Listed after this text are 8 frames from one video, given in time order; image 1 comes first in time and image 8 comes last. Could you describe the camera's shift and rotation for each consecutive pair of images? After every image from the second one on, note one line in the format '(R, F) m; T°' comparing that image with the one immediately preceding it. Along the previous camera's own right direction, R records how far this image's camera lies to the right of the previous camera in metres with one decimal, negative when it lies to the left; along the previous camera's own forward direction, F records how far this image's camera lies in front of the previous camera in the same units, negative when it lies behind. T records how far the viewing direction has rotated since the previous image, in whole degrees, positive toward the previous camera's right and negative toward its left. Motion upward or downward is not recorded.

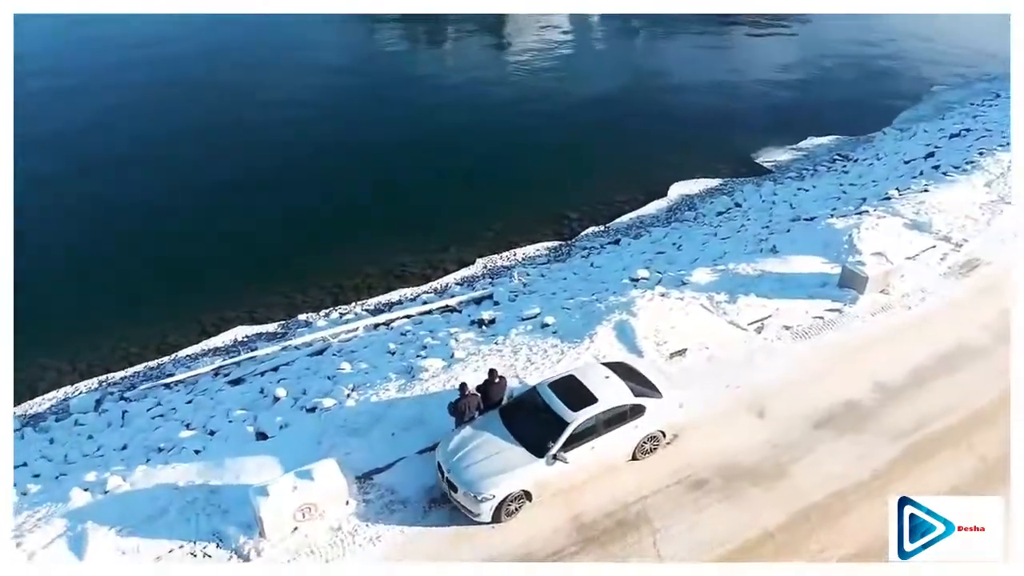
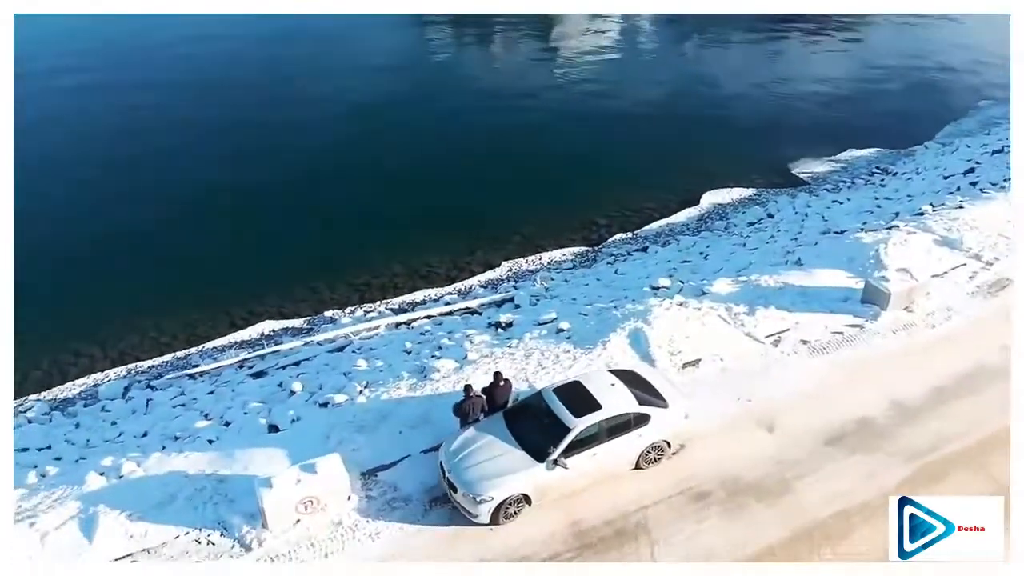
(+0.4, 0.0) m; -3°
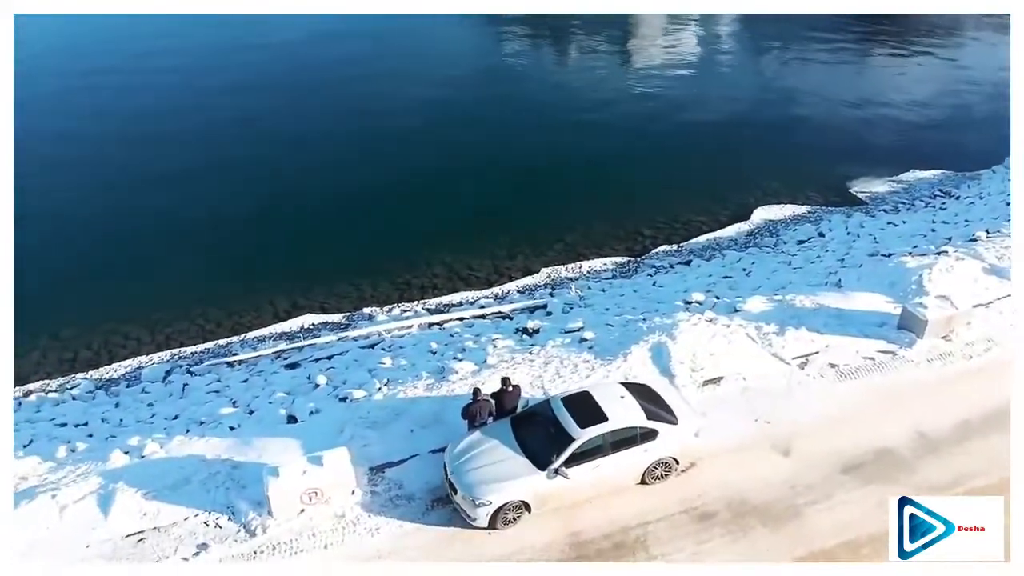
(+0.5, 0.0) m; -4°
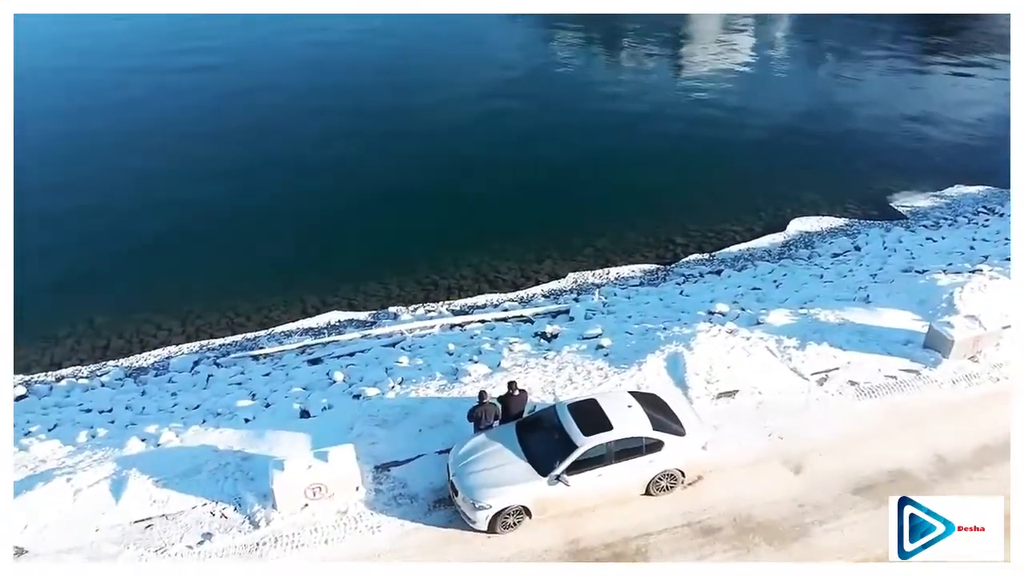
(+0.4, 0.0) m; -3°
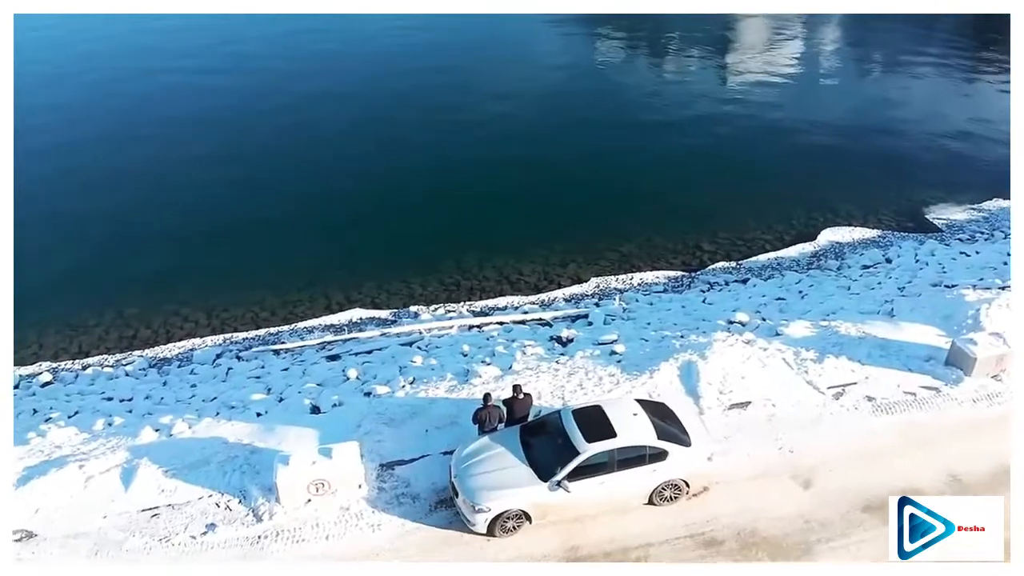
(+0.3, 0.0) m; -2°
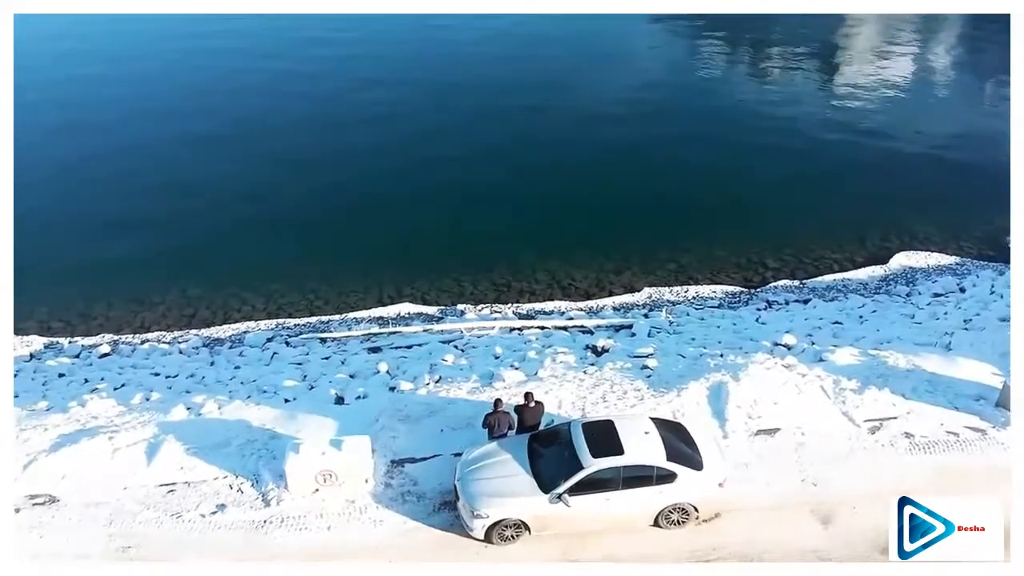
(+0.7, +0.1) m; -6°
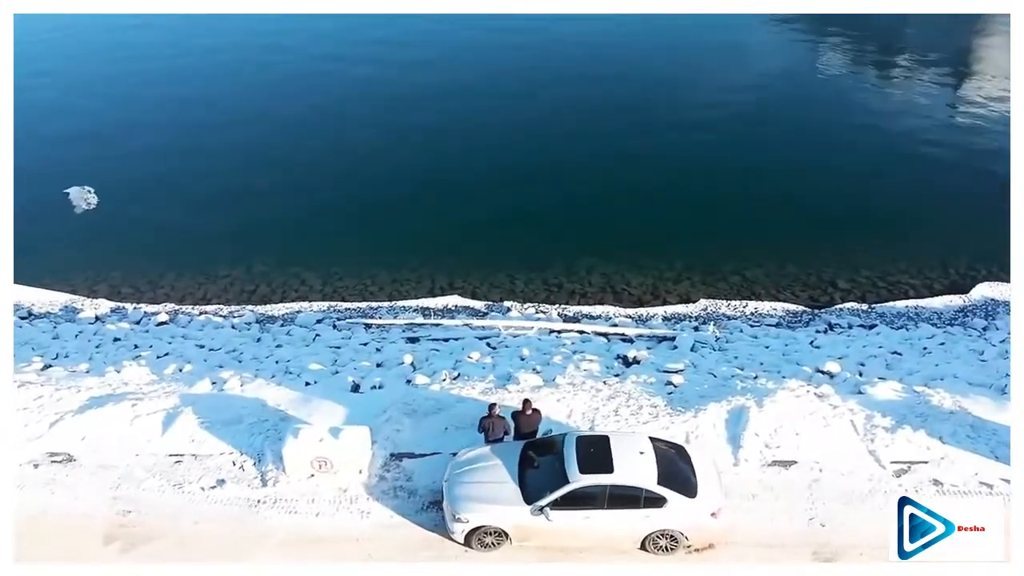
(+1.0, +0.2) m; -6°
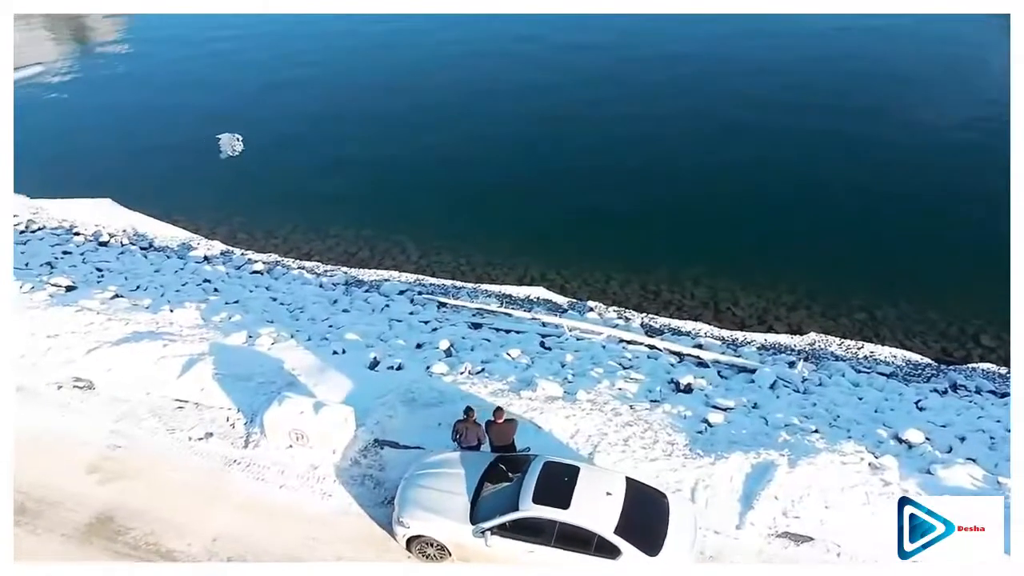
(+1.8, +0.8) m; -12°
